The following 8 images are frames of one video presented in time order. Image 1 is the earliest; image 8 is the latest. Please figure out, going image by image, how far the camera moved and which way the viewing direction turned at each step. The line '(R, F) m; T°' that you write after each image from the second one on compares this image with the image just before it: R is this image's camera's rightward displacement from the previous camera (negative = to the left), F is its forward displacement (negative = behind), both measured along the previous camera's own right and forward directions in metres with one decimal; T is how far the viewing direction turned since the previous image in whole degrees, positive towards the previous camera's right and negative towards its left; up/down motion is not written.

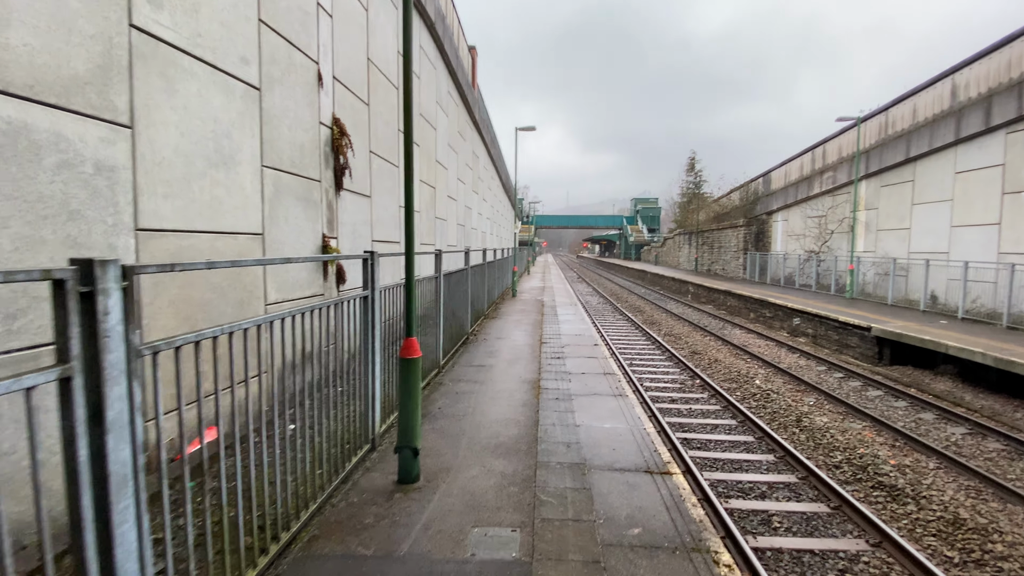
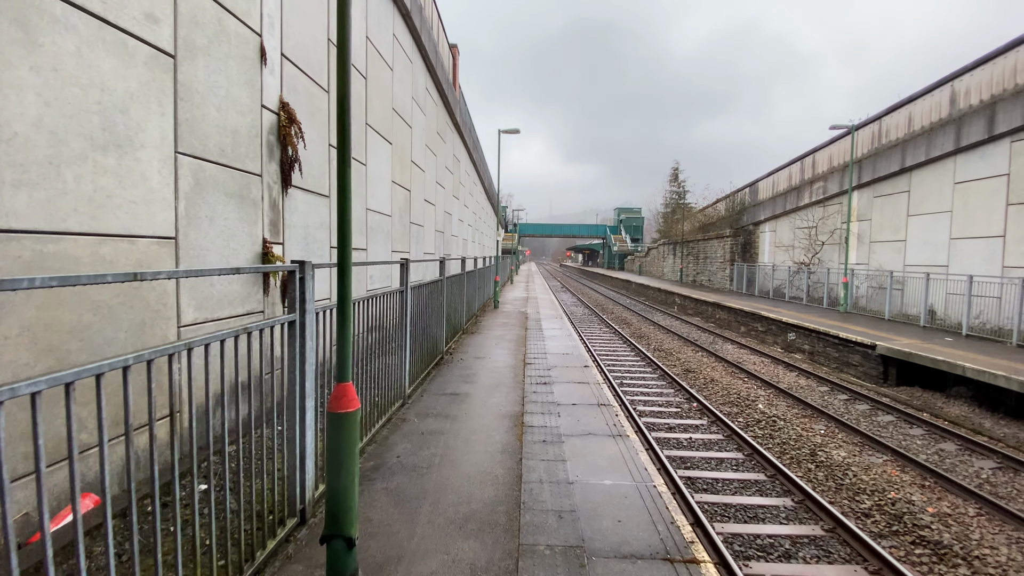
(0.0, +0.9) m; +2°
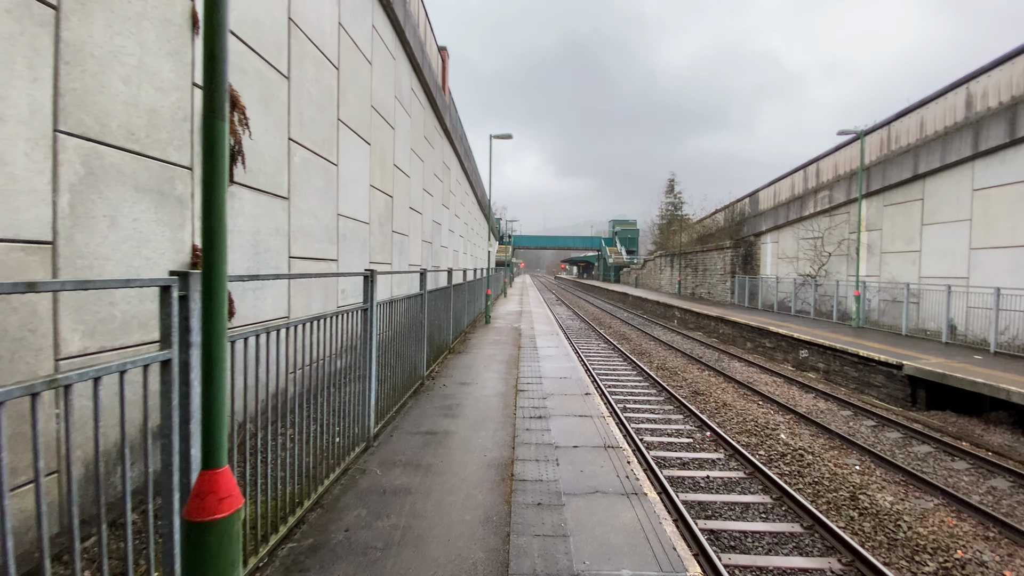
(+0.1, +0.9) m; +1°
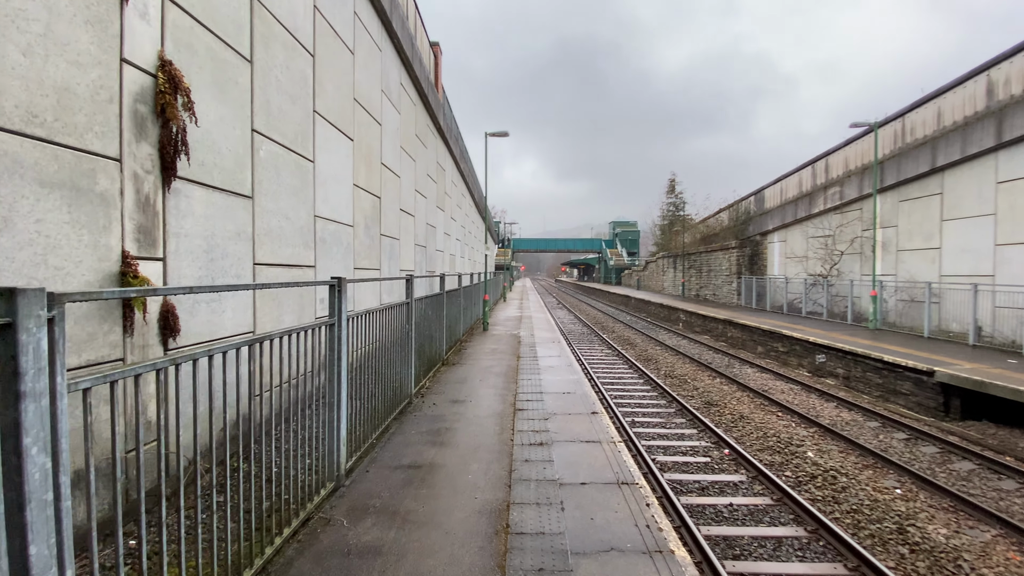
(+0.1, +0.6) m; 0°
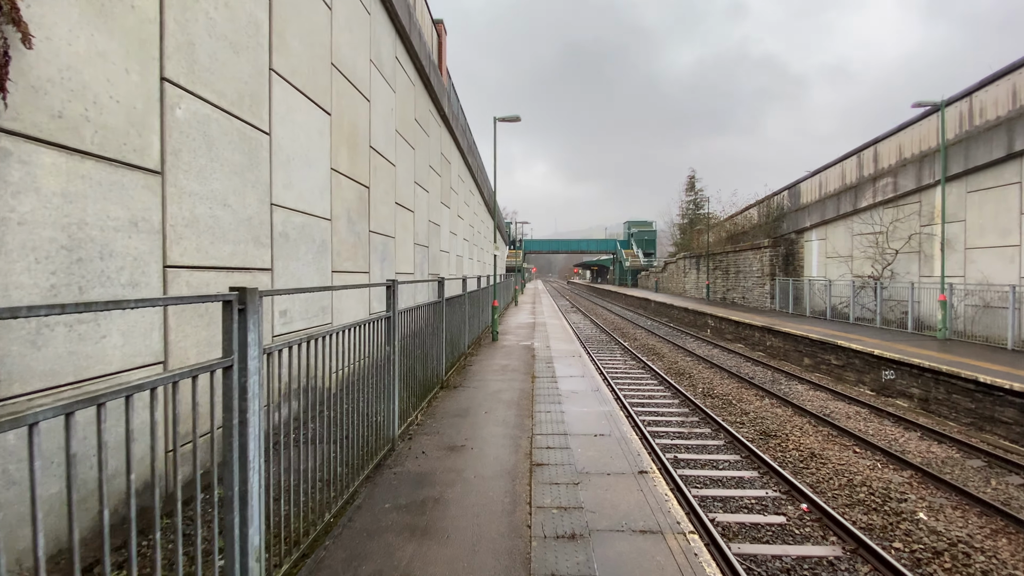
(0.0, +1.4) m; -1°
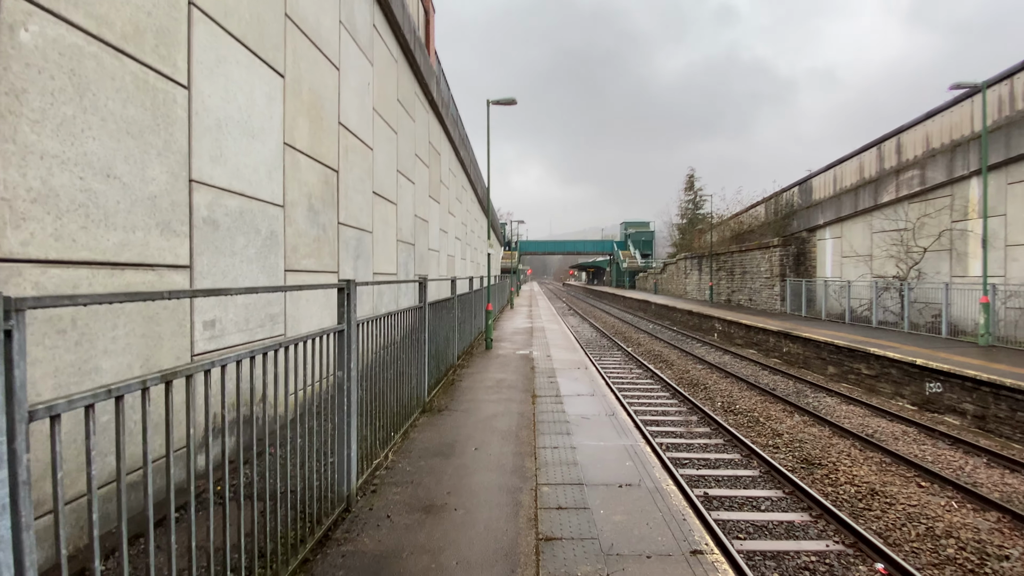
(0.0, +1.1) m; +1°
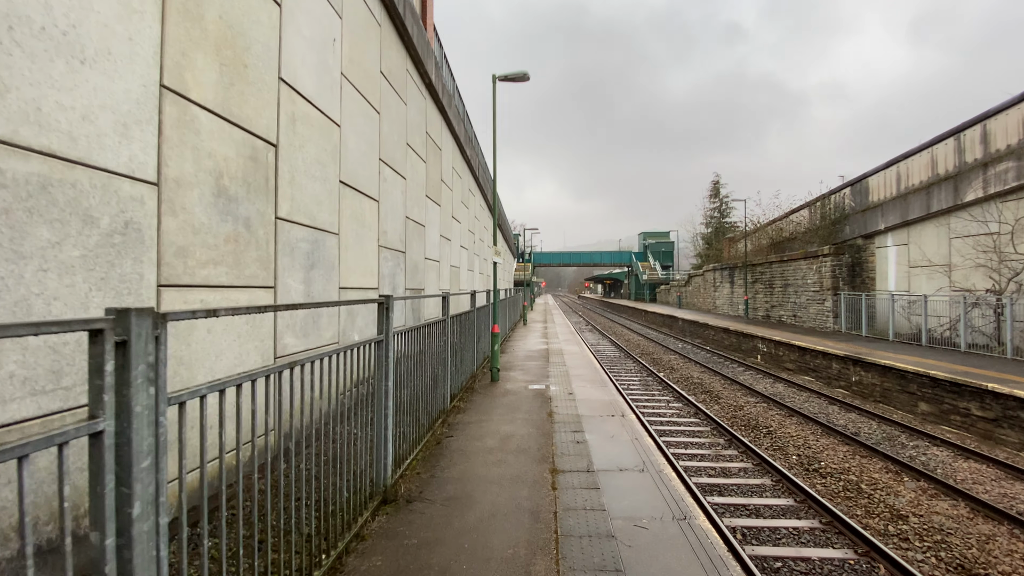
(0.0, +1.8) m; -2°
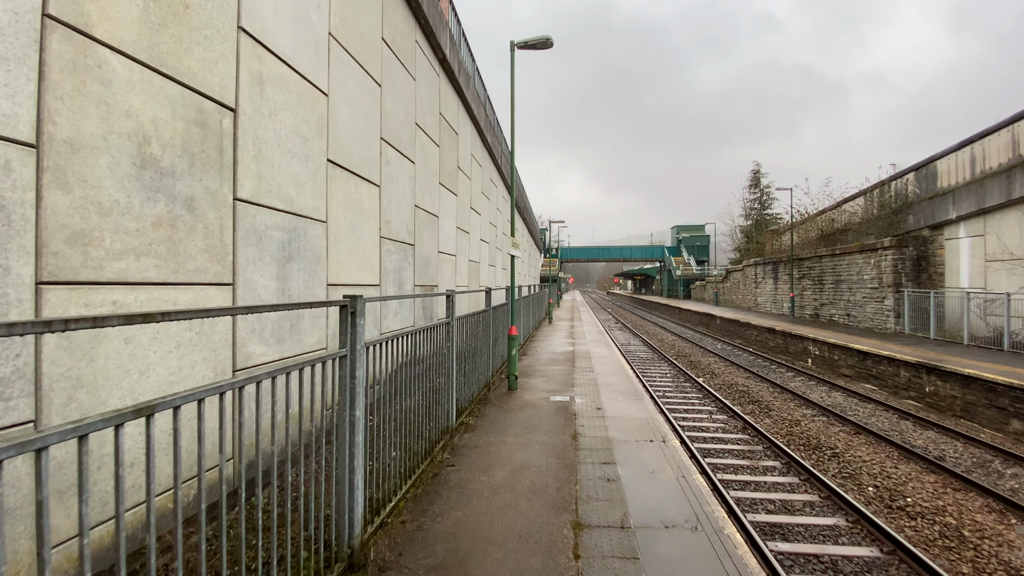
(+0.1, +0.9) m; -3°
